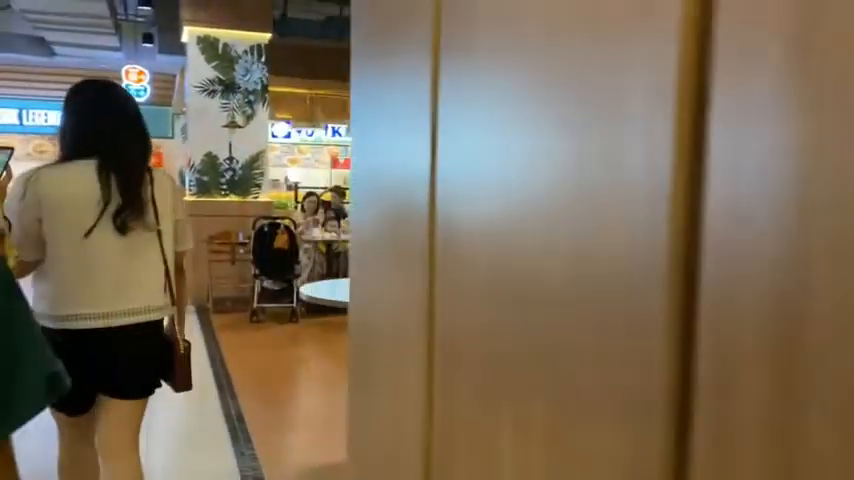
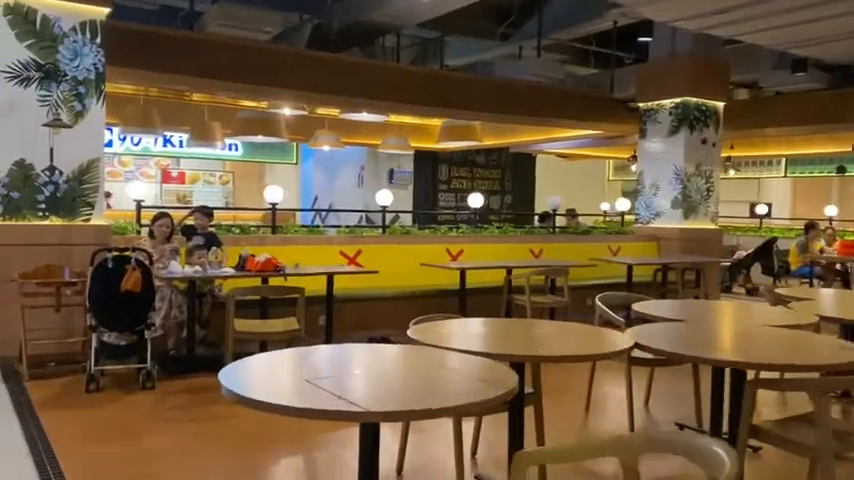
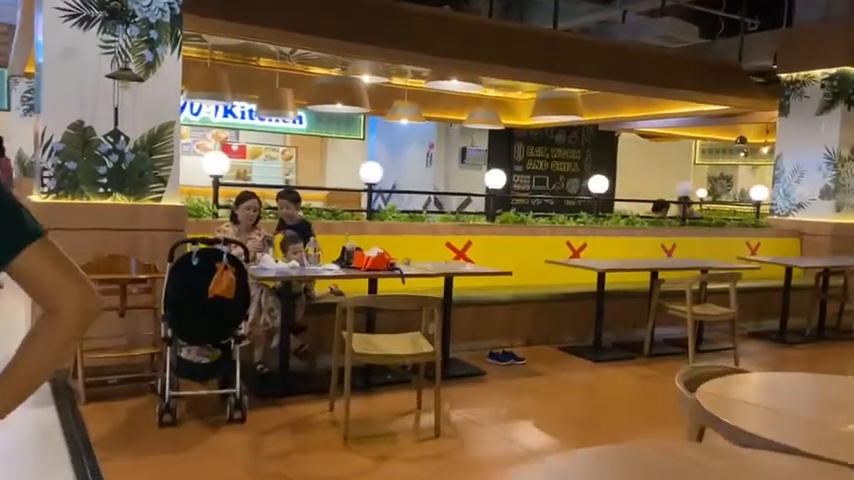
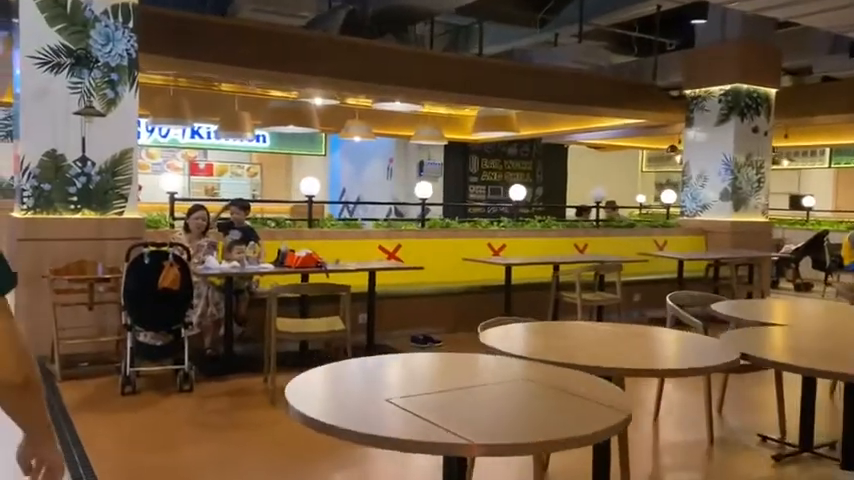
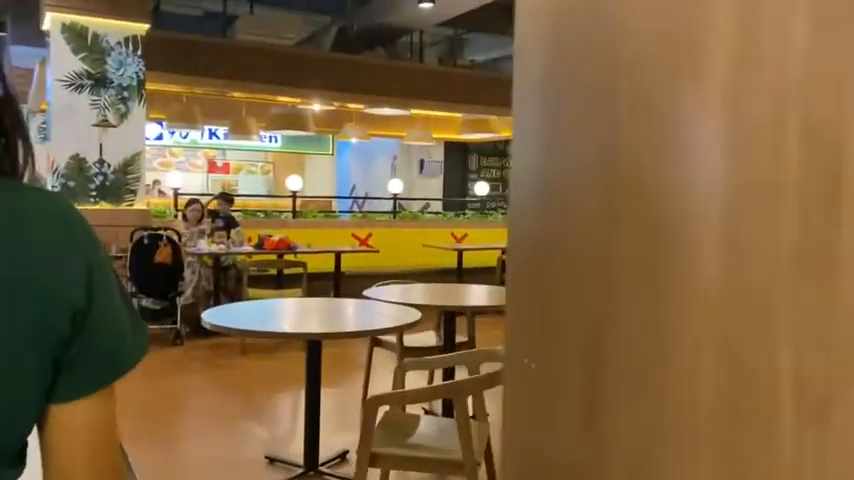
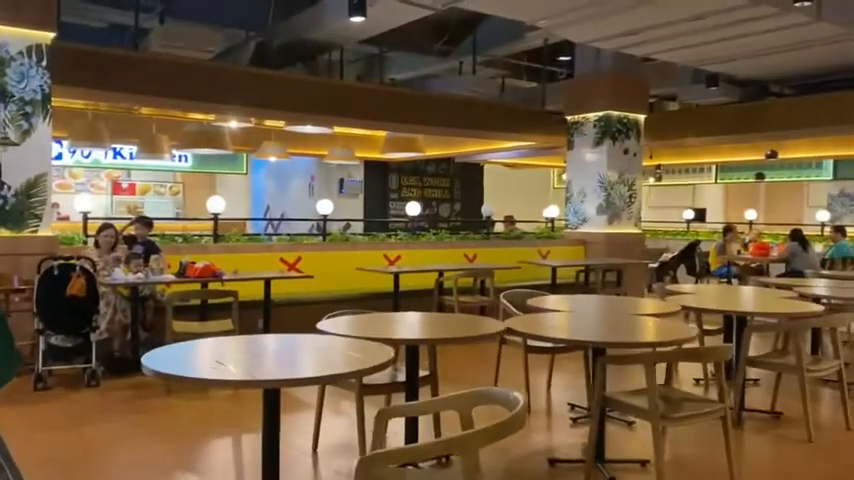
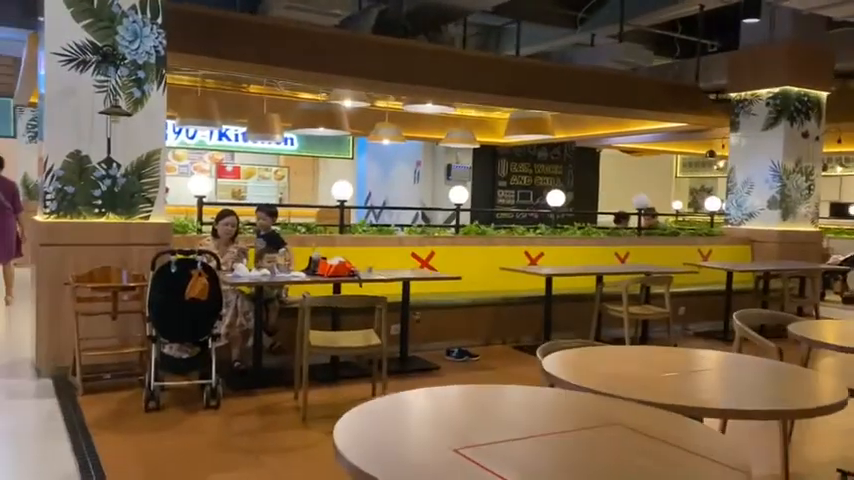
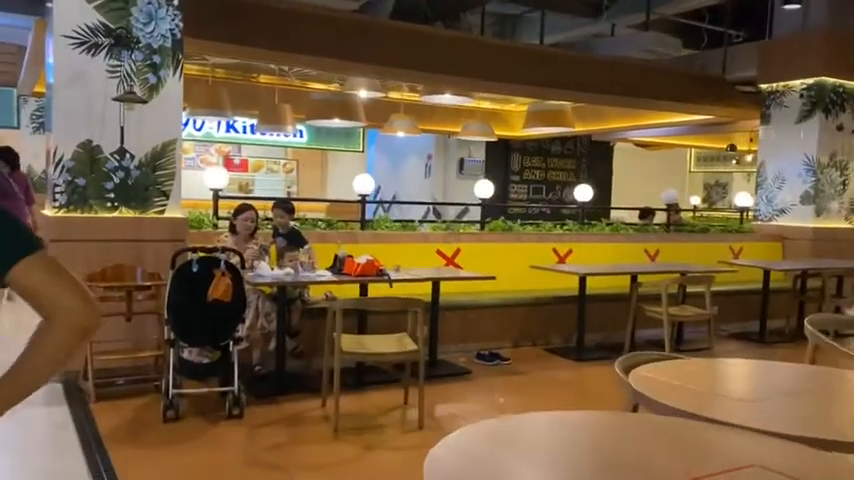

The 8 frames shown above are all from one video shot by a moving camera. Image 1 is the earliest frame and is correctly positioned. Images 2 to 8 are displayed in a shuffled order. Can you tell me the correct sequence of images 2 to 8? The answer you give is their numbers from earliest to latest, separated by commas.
5, 6, 2, 4, 7, 8, 3
